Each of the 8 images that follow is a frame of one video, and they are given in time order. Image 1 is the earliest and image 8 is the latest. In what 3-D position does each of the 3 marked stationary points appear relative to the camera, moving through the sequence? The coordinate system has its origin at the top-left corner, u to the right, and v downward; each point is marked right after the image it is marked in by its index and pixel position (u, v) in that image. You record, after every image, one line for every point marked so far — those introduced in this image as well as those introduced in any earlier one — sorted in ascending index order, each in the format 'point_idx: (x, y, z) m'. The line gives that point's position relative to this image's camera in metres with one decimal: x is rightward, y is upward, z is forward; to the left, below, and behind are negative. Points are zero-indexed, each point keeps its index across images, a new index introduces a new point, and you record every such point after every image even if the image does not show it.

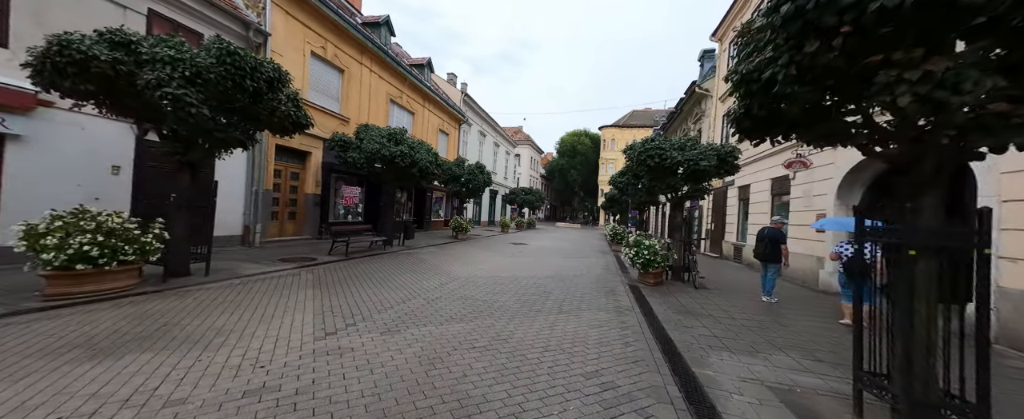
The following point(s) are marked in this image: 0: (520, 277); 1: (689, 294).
0: (+0.2, -1.7, +7.7) m
1: (+4.1, -1.9, +7.1) m
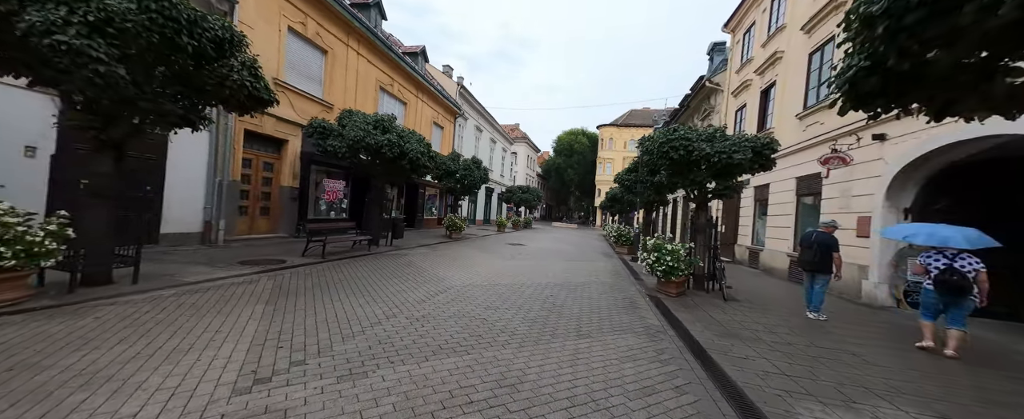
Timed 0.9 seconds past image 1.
0: (+0.3, -1.6, +6.6) m
1: (+4.2, -1.9, +6.1) m
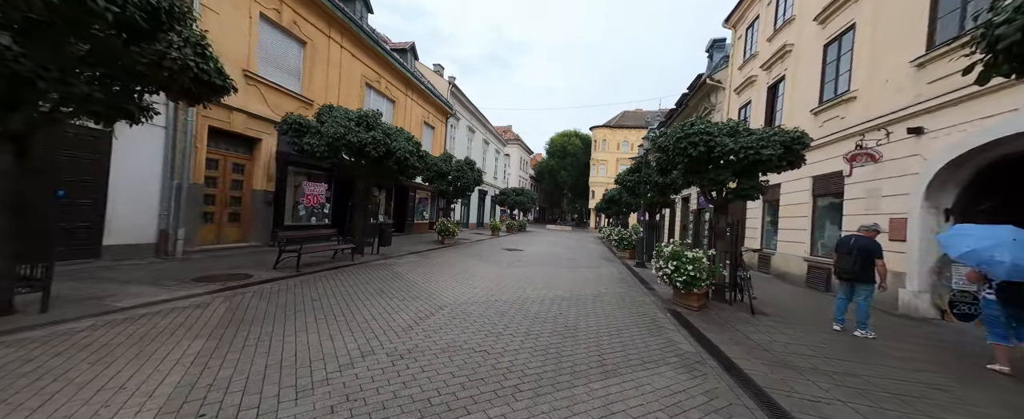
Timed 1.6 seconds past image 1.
0: (+0.3, -1.7, +5.8) m
1: (+4.2, -2.0, +5.4) m
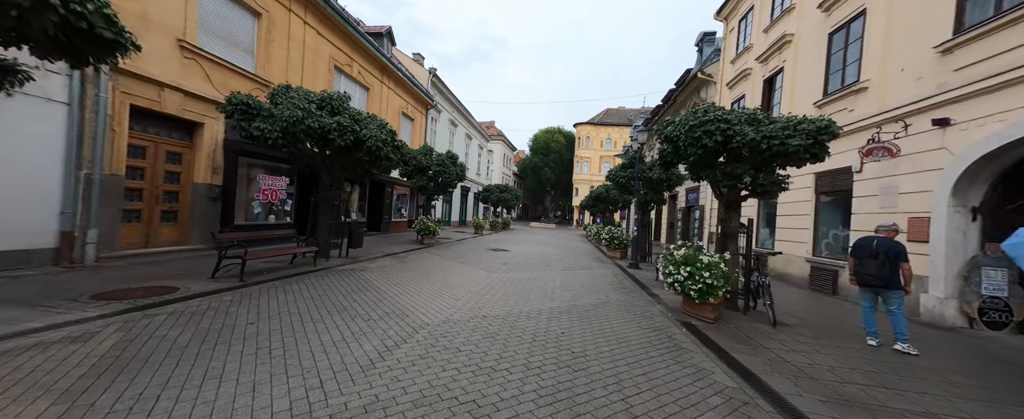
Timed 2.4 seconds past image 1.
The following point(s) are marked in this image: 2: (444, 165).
0: (+0.2, -1.7, +4.9) m
1: (+4.1, -1.9, +4.7) m
2: (-3.4, +2.2, +15.5) m
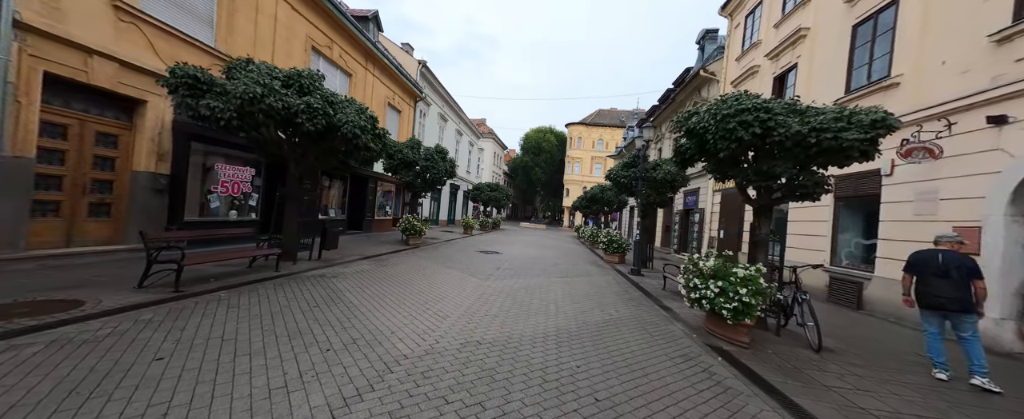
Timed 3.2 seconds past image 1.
0: (+0.1, -1.7, +4.0) m
1: (+4.1, -2.0, +3.9) m
2: (-3.7, +2.3, +14.4) m
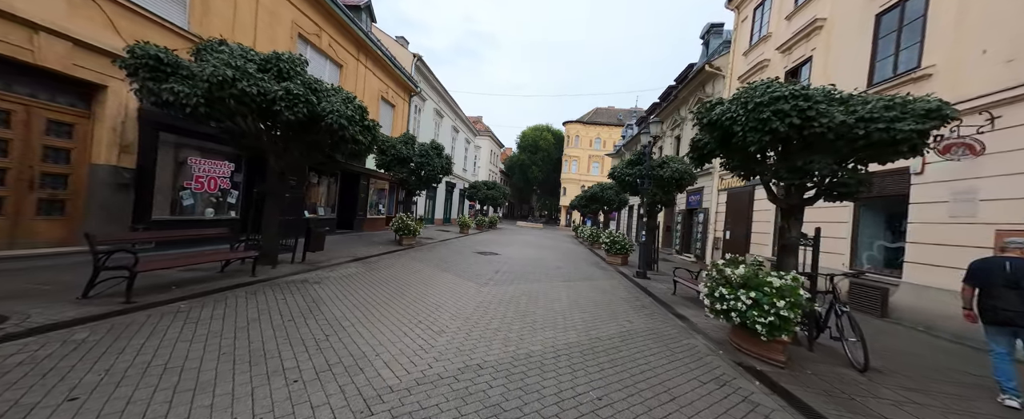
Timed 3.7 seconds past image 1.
0: (+0.2, -1.7, +3.4) m
1: (+4.1, -2.0, +3.4) m
2: (-3.8, +2.4, +13.8) m
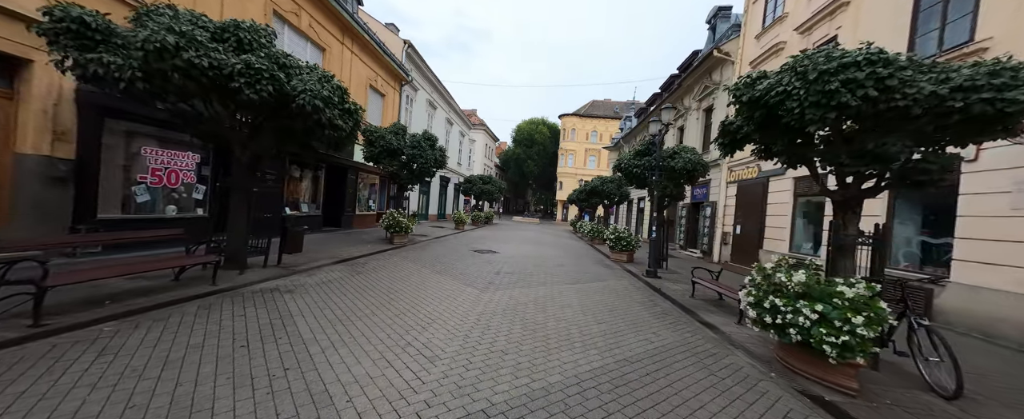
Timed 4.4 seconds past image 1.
0: (+0.3, -1.6, +2.7) m
1: (+4.2, -2.0, +2.7) m
2: (-3.9, +2.6, +12.9) m
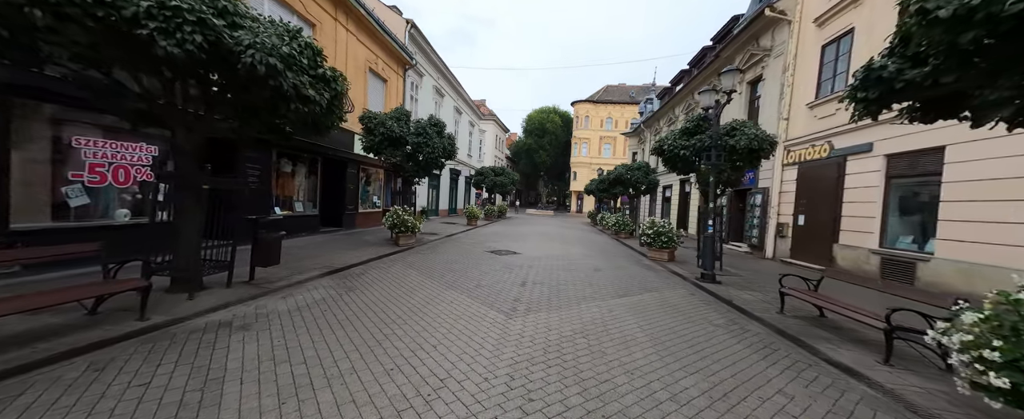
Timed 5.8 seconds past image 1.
0: (+0.7, -1.6, +1.1) m
1: (+4.7, -1.9, +1.1) m
2: (-3.2, +2.7, +11.4) m
